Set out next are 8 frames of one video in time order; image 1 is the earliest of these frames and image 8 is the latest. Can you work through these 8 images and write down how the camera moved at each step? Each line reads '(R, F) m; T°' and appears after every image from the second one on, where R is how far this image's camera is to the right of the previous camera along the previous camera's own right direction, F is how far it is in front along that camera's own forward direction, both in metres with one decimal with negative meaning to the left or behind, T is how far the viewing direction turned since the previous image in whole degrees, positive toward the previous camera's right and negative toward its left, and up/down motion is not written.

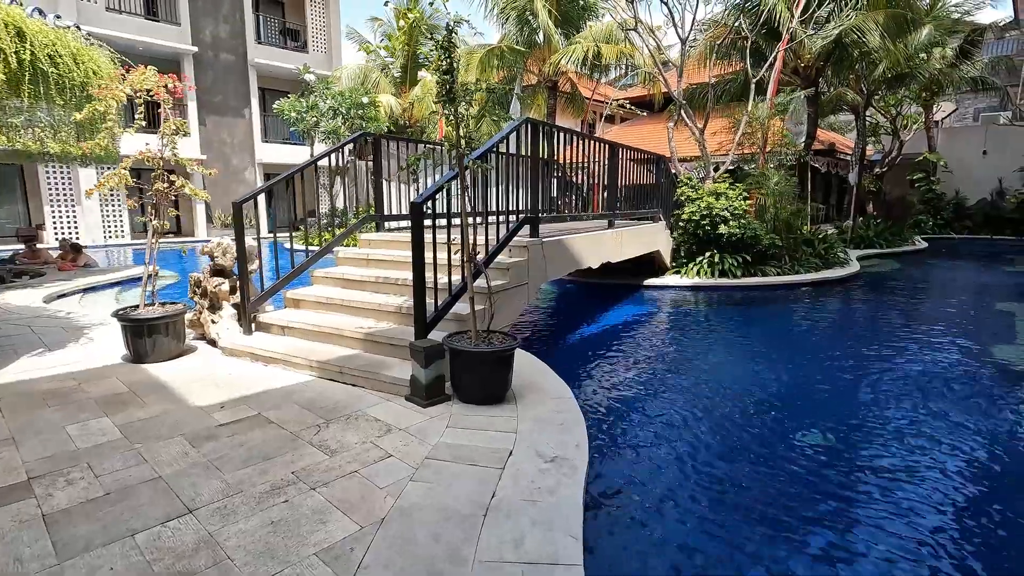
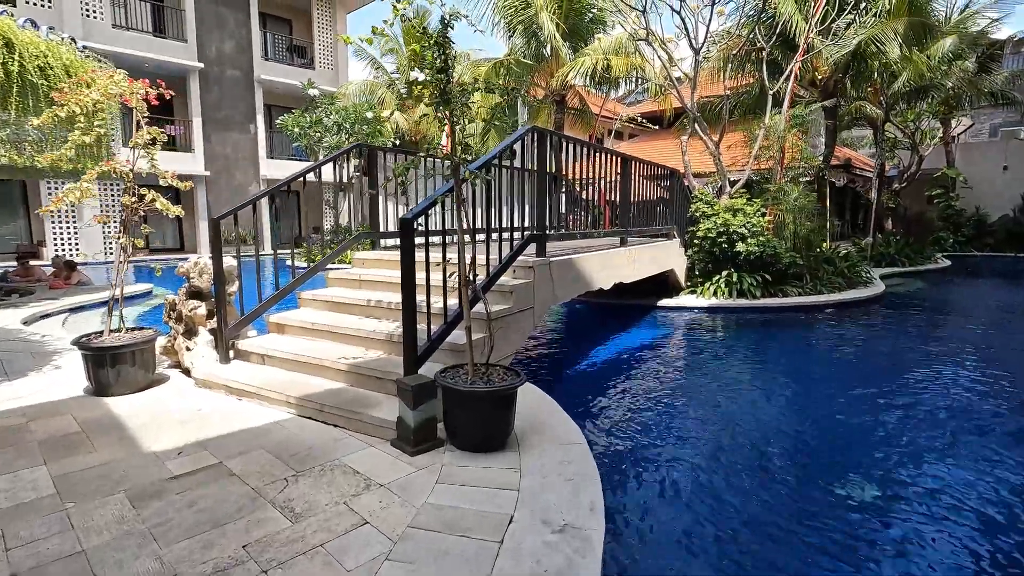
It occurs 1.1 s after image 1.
(0.0, +0.4) m; -1°
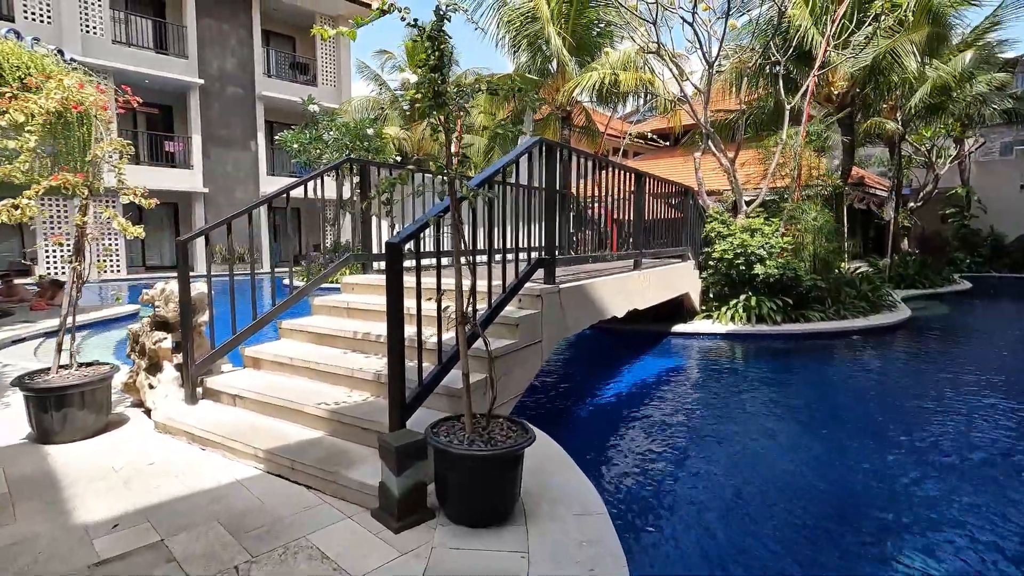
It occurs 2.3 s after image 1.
(0.0, +0.5) m; 0°
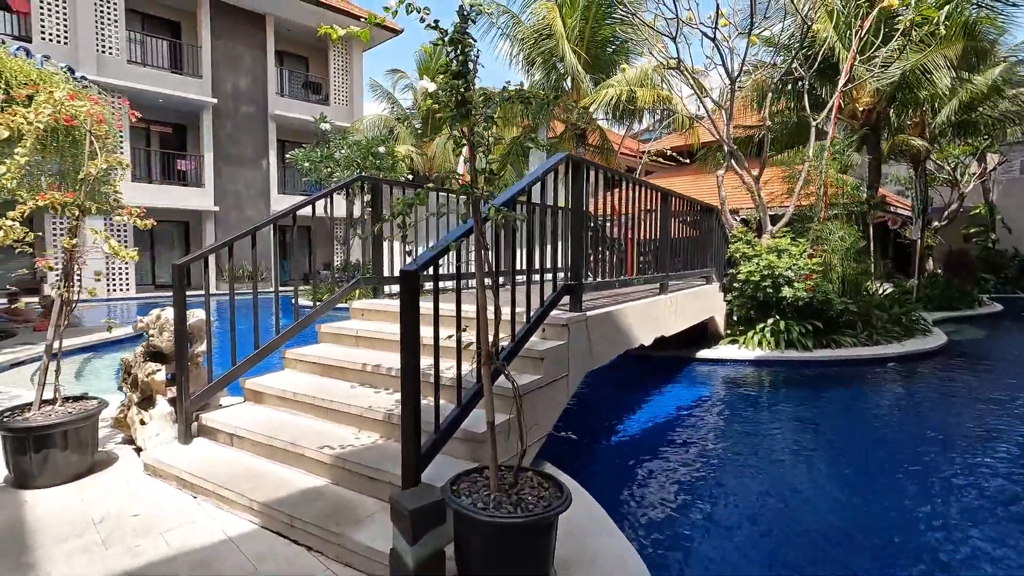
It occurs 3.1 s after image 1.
(-0.1, +0.3) m; -1°
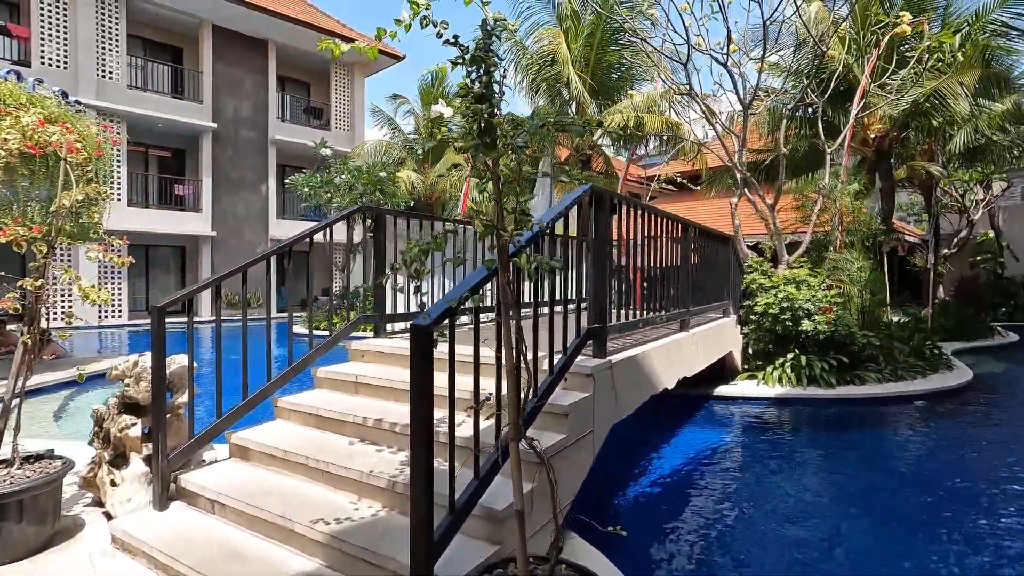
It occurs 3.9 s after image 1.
(-0.1, +0.3) m; 0°
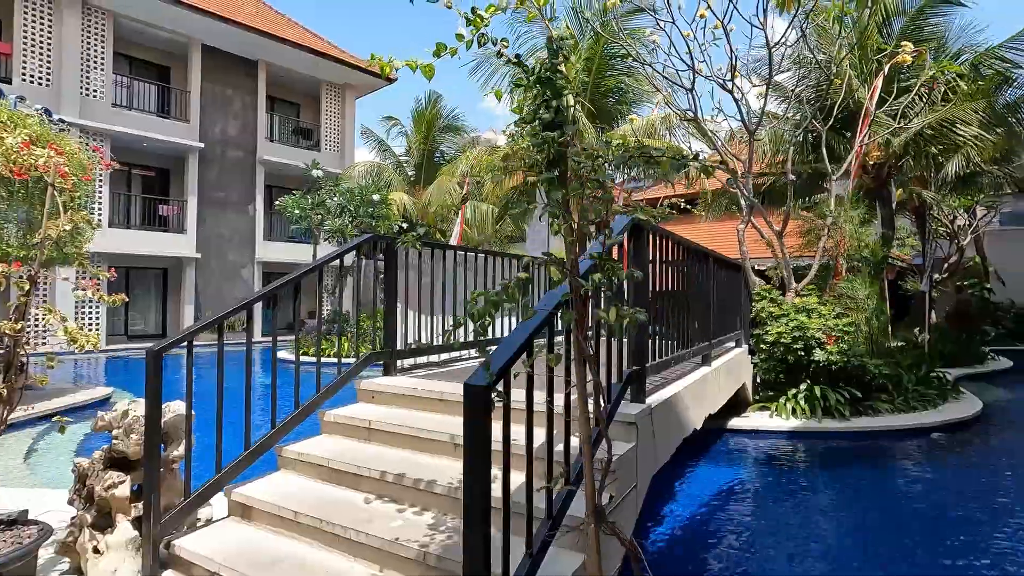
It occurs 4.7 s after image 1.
(-0.3, +0.3) m; +2°
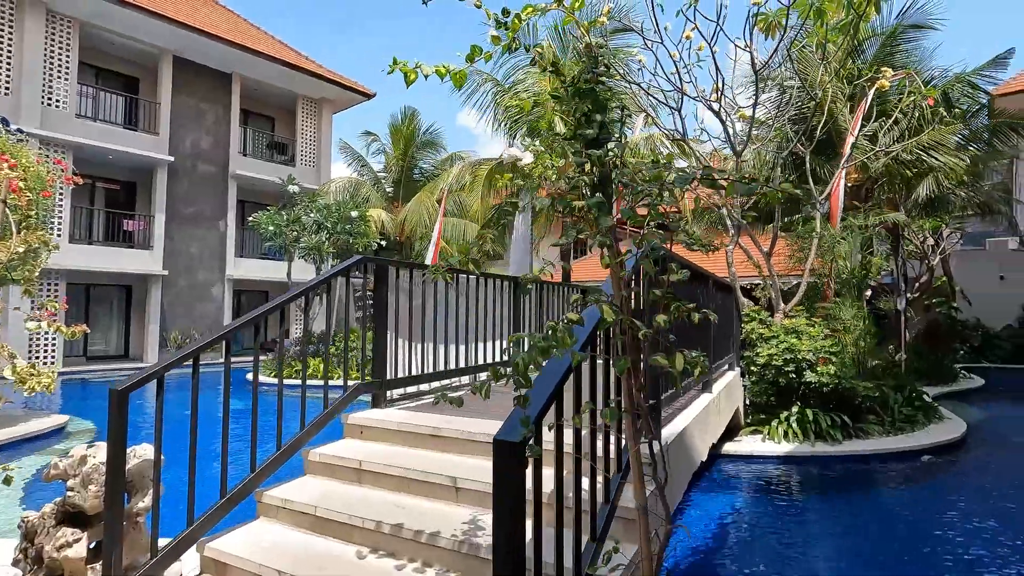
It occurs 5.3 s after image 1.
(-0.2, +0.2) m; +3°
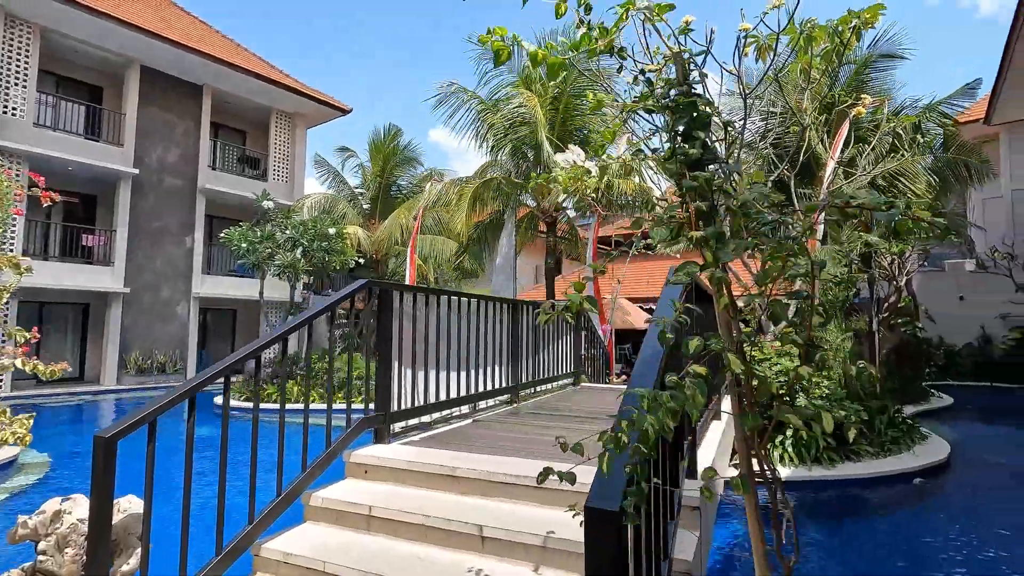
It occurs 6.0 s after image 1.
(-0.3, +0.2) m; +3°
